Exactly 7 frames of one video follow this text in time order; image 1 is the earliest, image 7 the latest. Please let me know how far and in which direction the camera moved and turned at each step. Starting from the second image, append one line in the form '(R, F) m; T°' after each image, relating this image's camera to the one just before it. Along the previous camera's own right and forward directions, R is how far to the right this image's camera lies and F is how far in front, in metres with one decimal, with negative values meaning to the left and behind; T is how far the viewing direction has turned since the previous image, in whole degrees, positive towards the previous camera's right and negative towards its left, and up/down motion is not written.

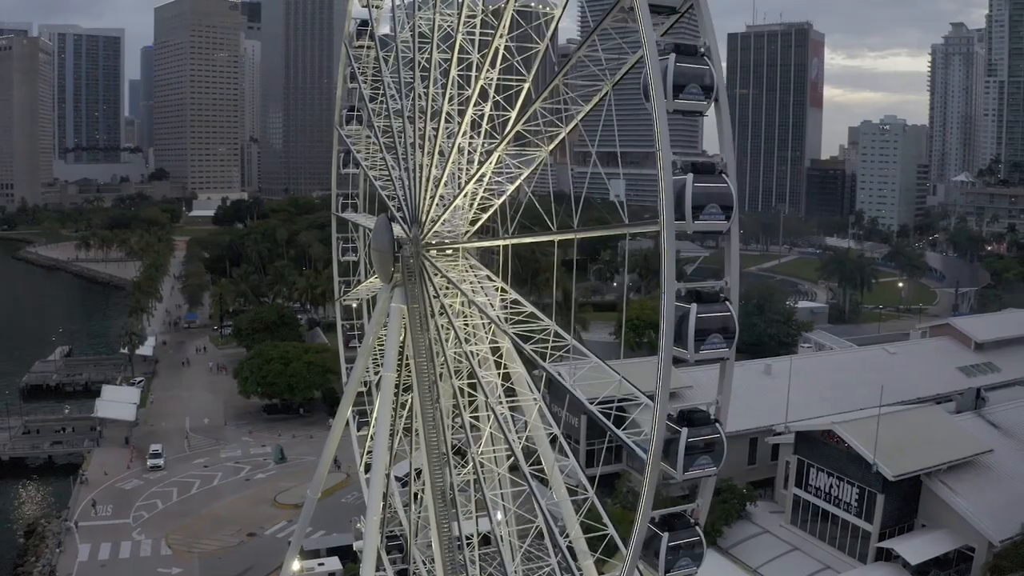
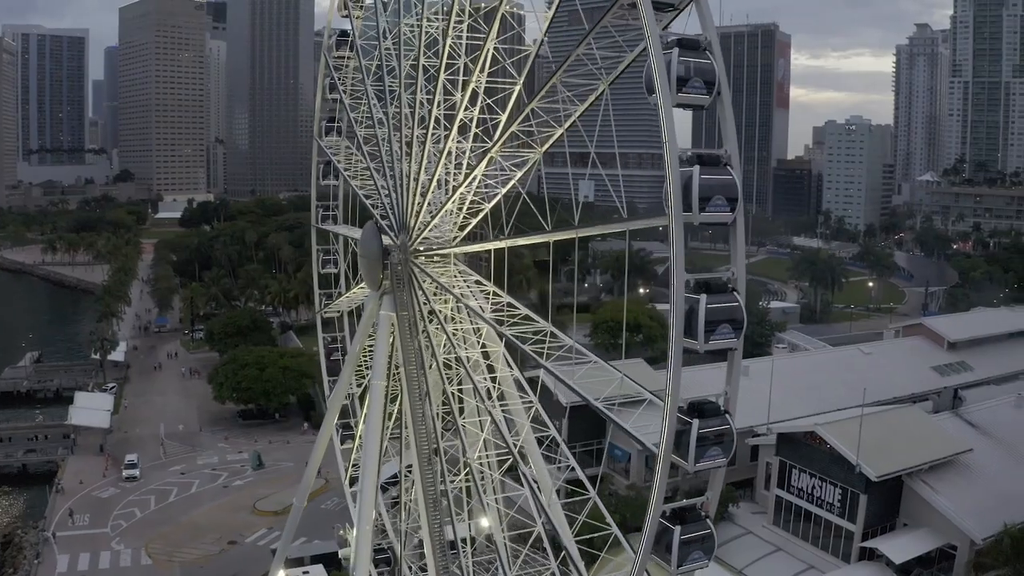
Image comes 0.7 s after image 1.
(-0.3, +0.1) m; +2°
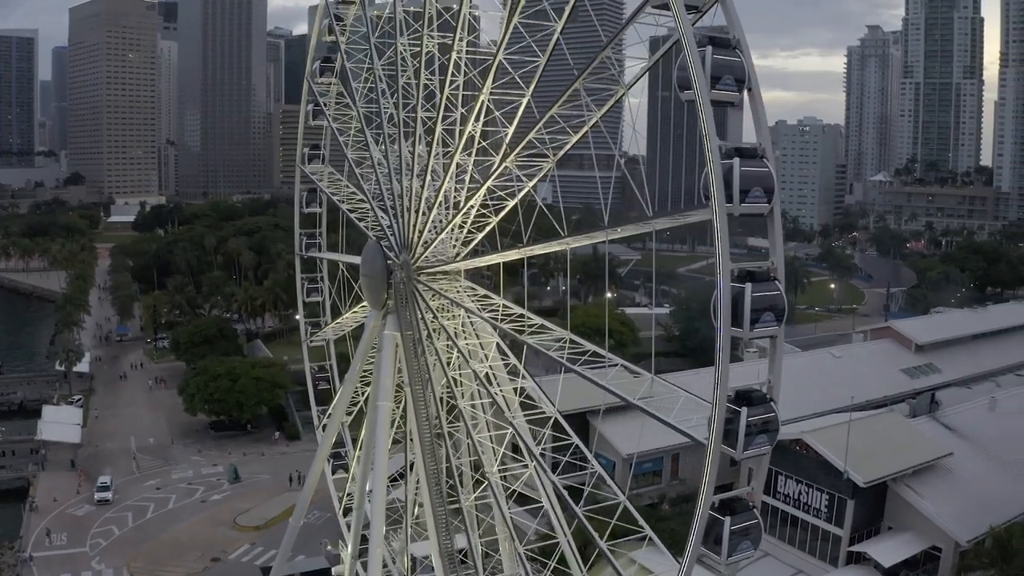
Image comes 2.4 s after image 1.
(-0.7, 0.0) m; +3°
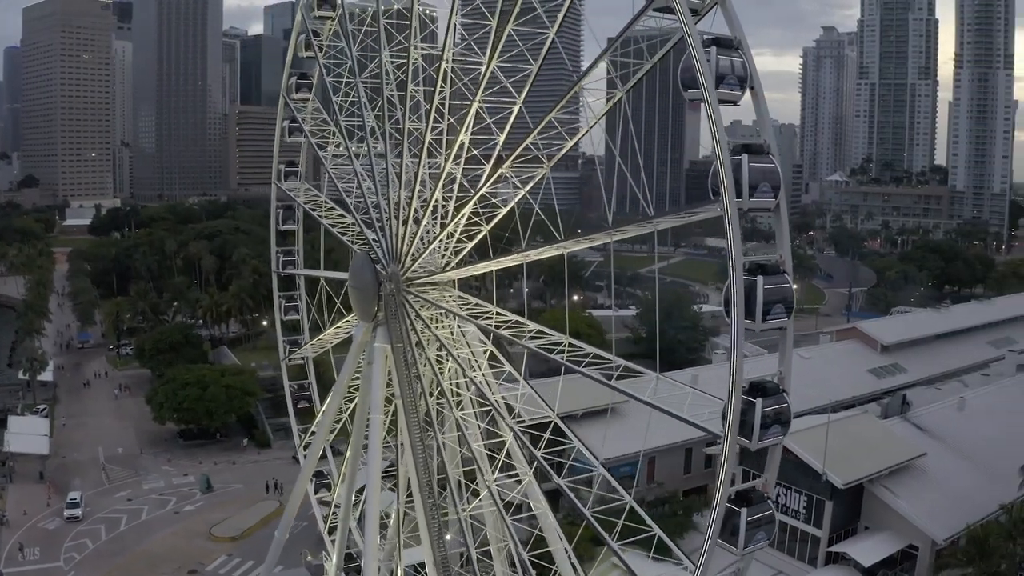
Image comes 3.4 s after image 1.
(-0.4, 0.0) m; +2°
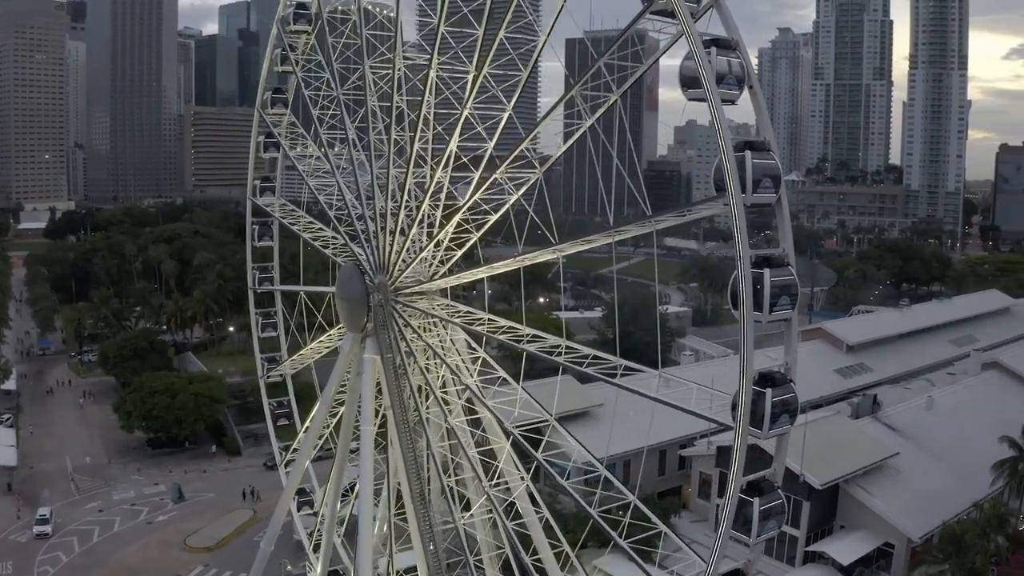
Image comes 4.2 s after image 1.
(-0.4, -0.1) m; +2°
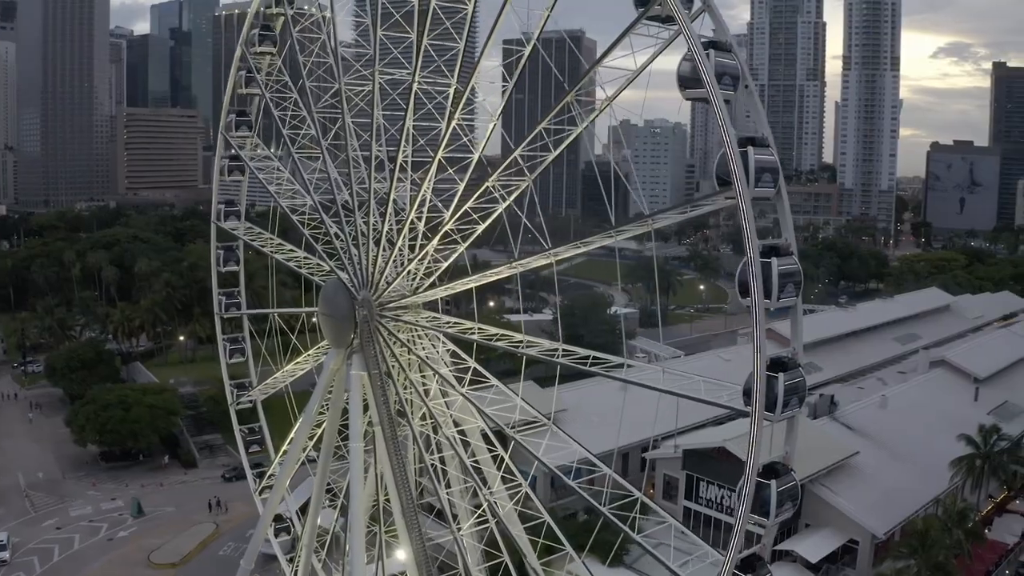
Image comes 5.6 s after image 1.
(-0.6, -0.2) m; +3°
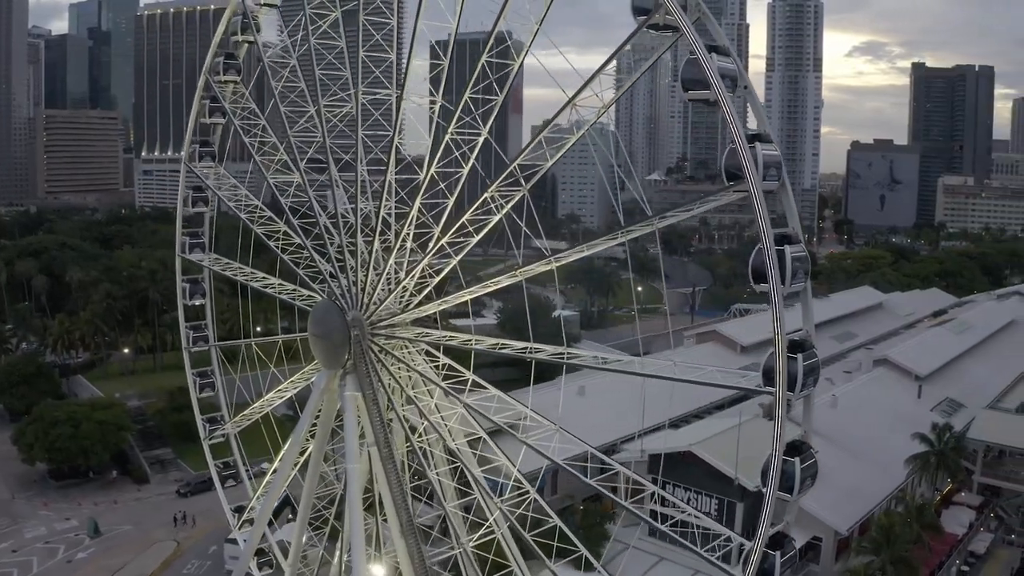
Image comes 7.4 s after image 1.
(-0.8, -0.3) m; +4°
